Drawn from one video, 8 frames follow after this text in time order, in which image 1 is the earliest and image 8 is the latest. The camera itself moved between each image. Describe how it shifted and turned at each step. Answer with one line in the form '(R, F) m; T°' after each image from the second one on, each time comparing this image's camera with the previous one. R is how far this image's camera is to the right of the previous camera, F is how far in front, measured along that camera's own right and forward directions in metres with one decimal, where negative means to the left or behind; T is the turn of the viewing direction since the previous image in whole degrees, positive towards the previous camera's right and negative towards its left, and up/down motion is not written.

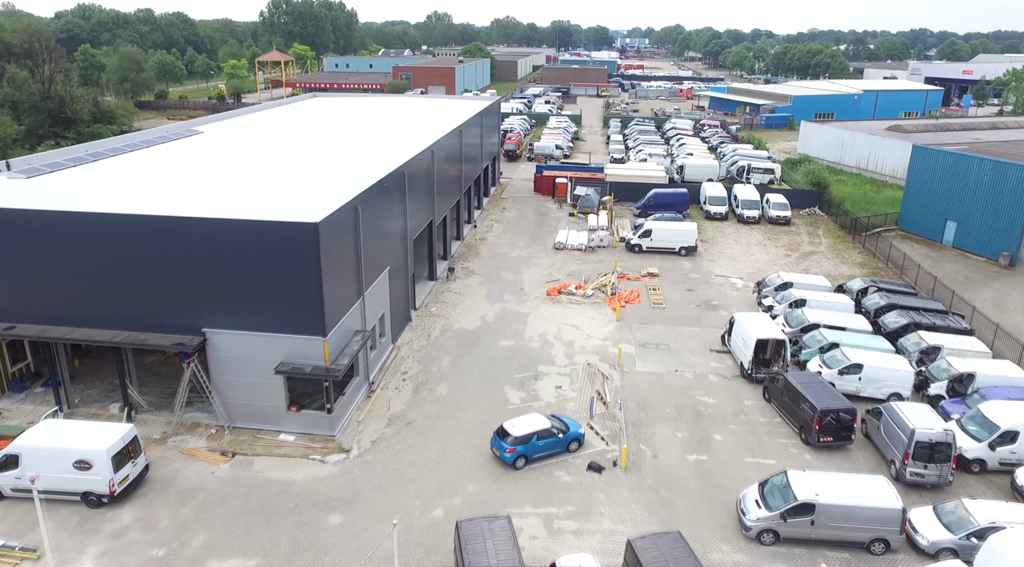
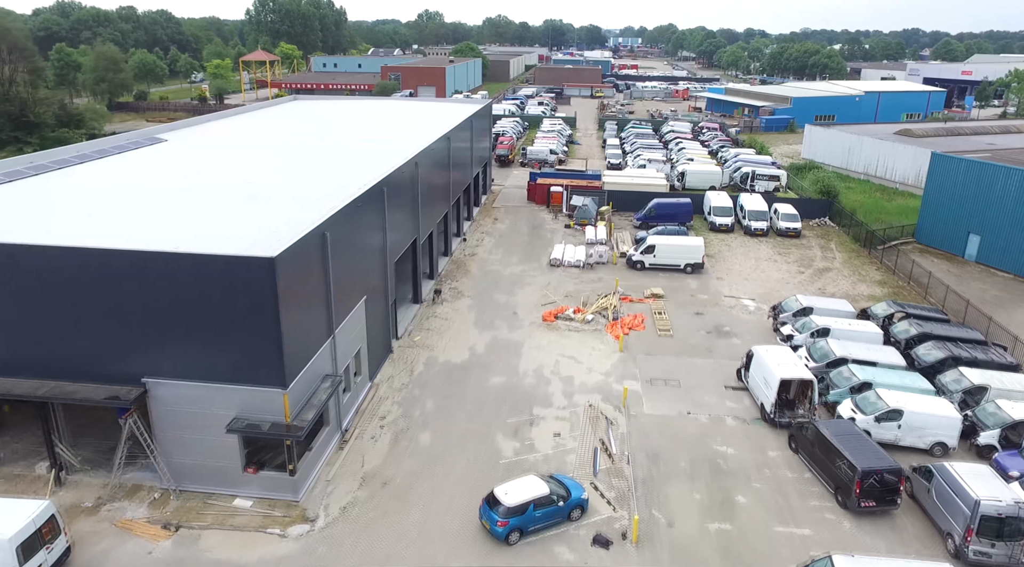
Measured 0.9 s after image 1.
(0.0, +2.1) m; +1°
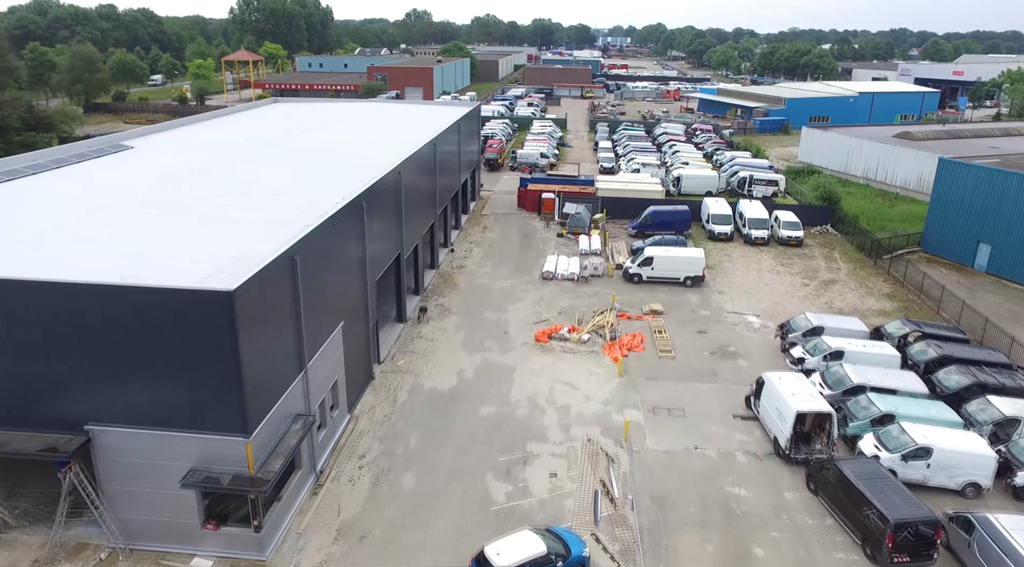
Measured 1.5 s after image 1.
(0.0, +1.4) m; +1°
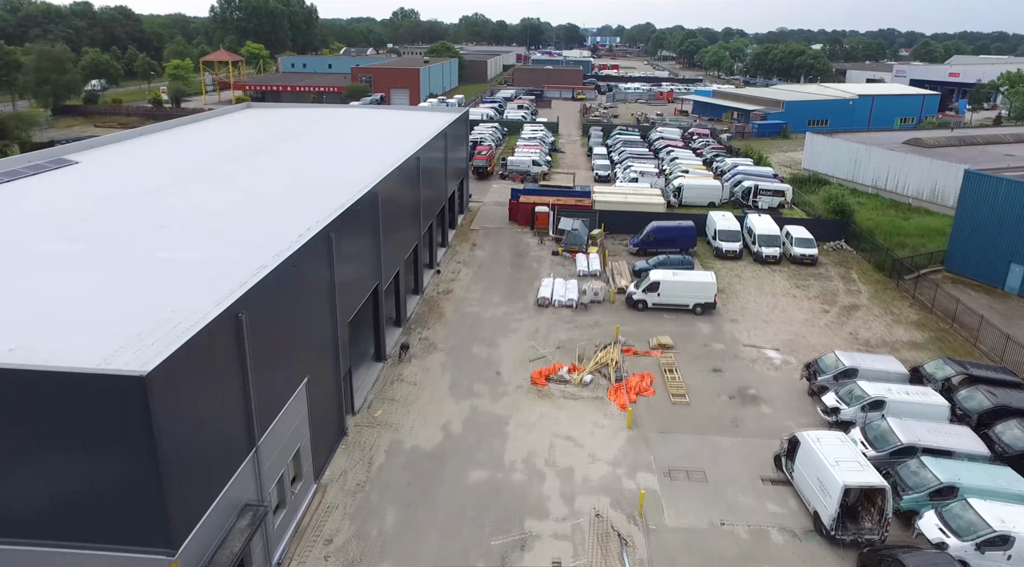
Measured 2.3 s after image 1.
(-0.1, +2.3) m; +1°
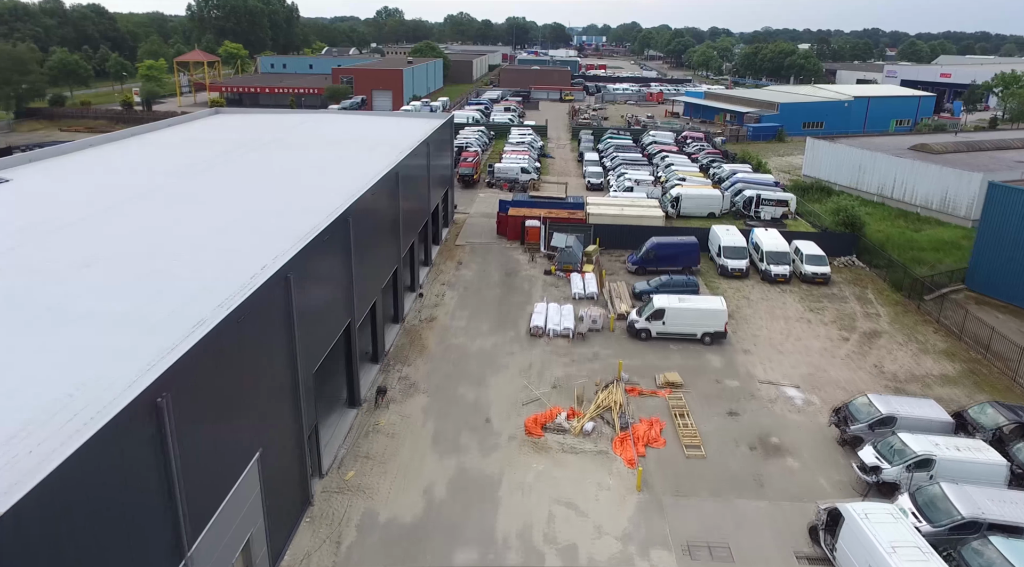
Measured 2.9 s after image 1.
(-0.1, +2.1) m; +1°
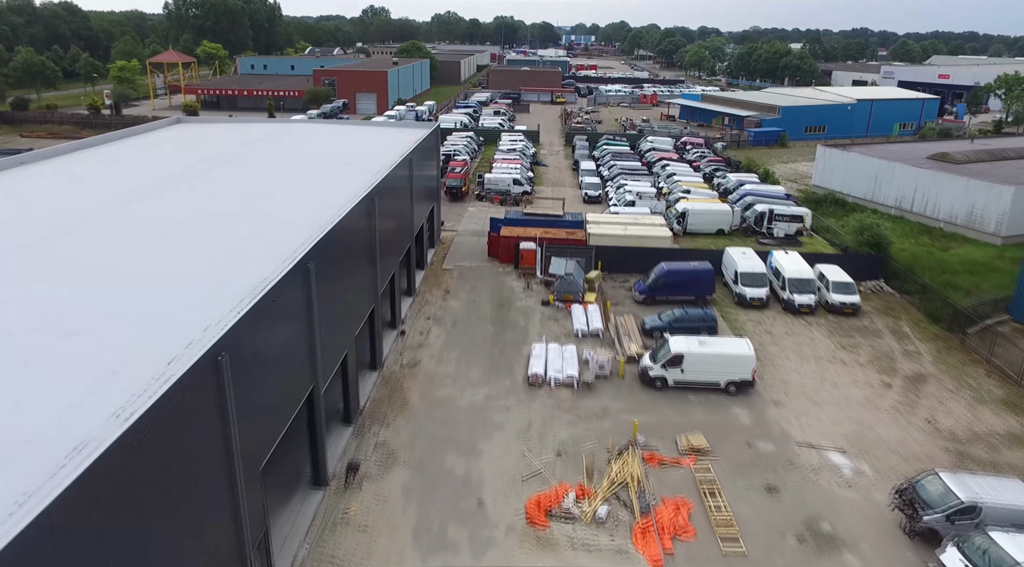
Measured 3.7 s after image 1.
(-0.1, +2.7) m; +1°
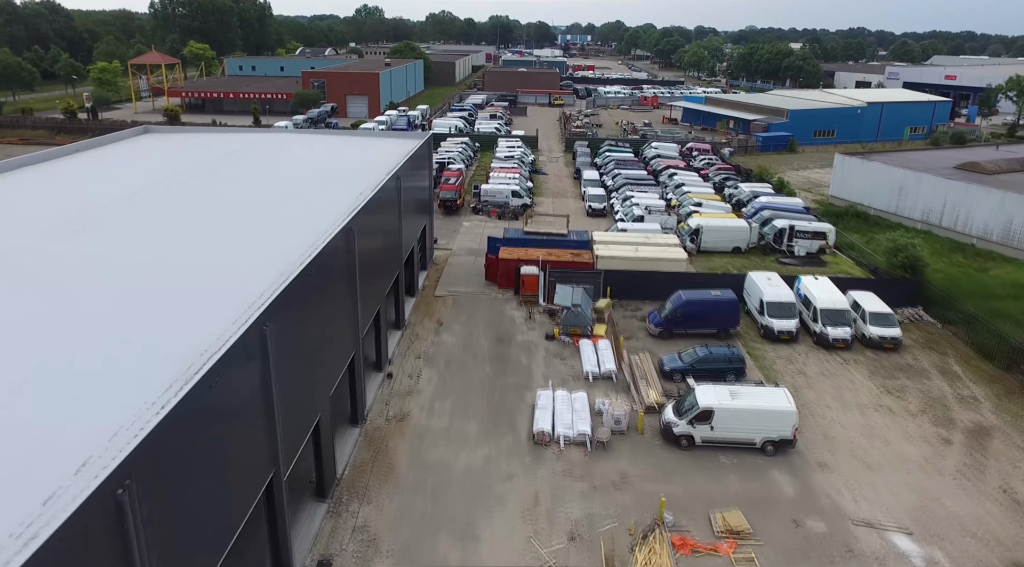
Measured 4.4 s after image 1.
(-0.1, +2.4) m; 0°
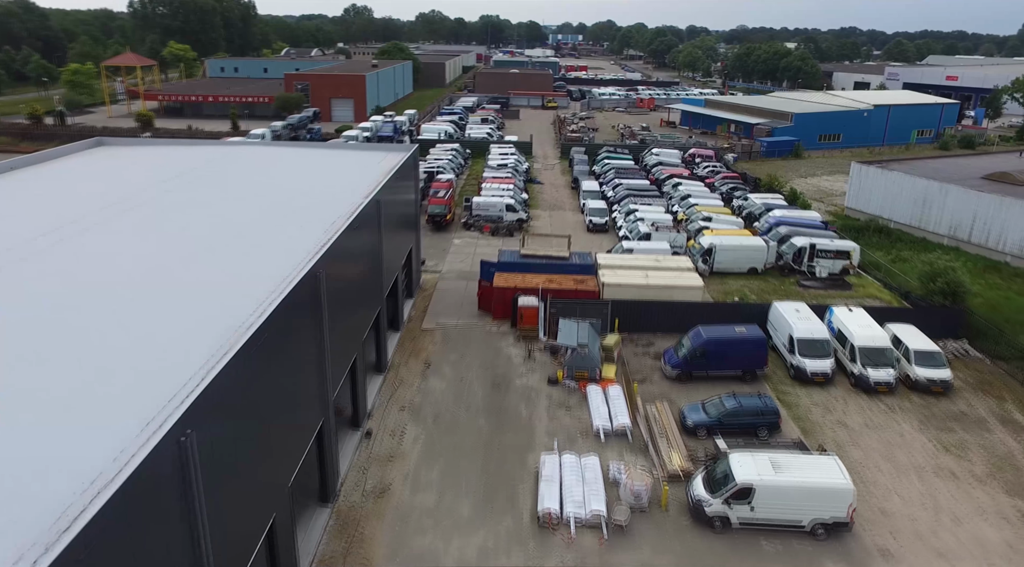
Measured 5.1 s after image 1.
(-0.1, +2.5) m; +1°
